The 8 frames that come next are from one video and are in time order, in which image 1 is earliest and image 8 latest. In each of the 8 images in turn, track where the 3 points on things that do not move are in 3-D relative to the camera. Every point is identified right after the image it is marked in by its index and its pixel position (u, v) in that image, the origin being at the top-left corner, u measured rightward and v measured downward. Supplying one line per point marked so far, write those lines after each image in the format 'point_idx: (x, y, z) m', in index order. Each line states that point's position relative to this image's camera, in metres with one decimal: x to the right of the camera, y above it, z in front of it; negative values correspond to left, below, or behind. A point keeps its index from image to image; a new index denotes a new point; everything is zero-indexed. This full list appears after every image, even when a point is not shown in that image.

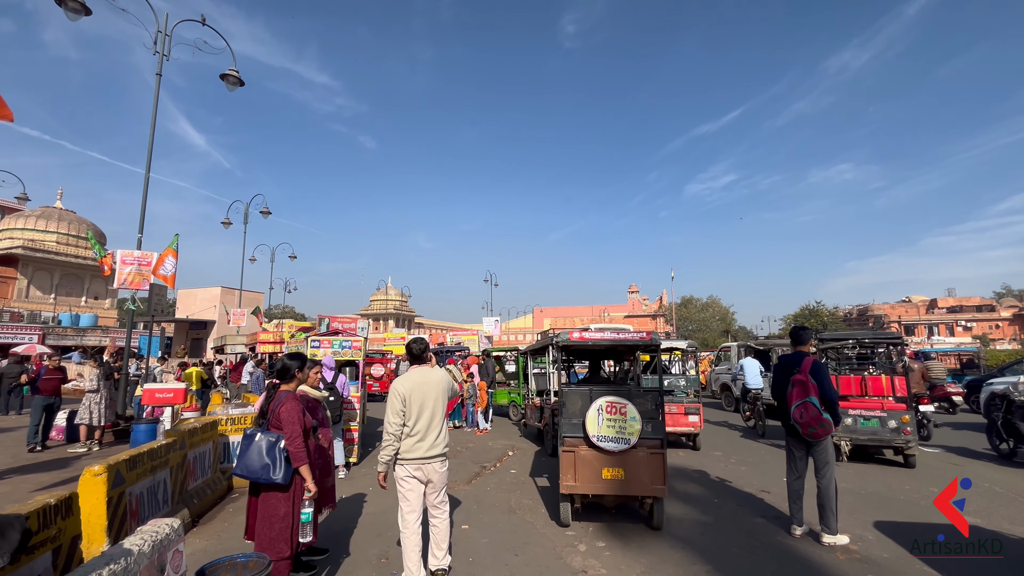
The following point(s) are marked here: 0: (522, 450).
0: (+0.2, -3.1, +9.5) m
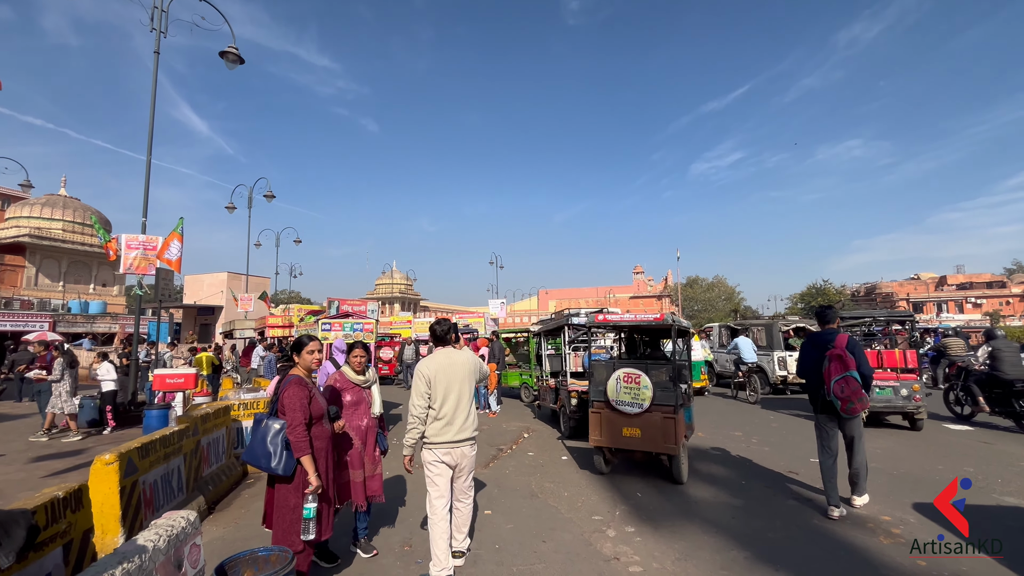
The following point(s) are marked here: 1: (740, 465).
0: (+0.5, -2.7, +9.4) m
1: (+3.1, -2.4, +6.7) m
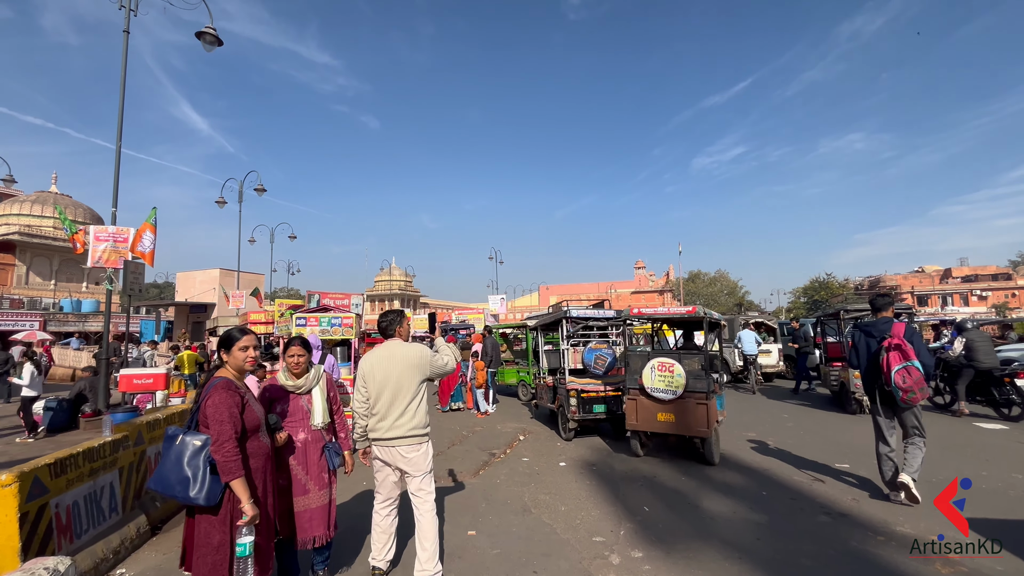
0: (+0.4, -2.6, +8.7) m
1: (+3.0, -2.3, +6.0) m
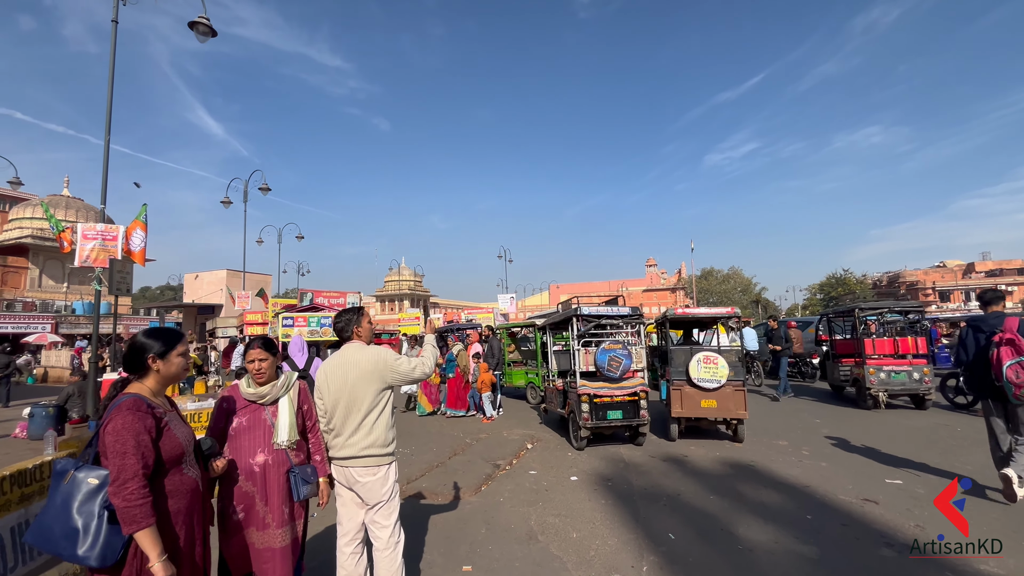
0: (+0.5, -2.5, +8.0) m
1: (+3.1, -2.2, +5.3) m
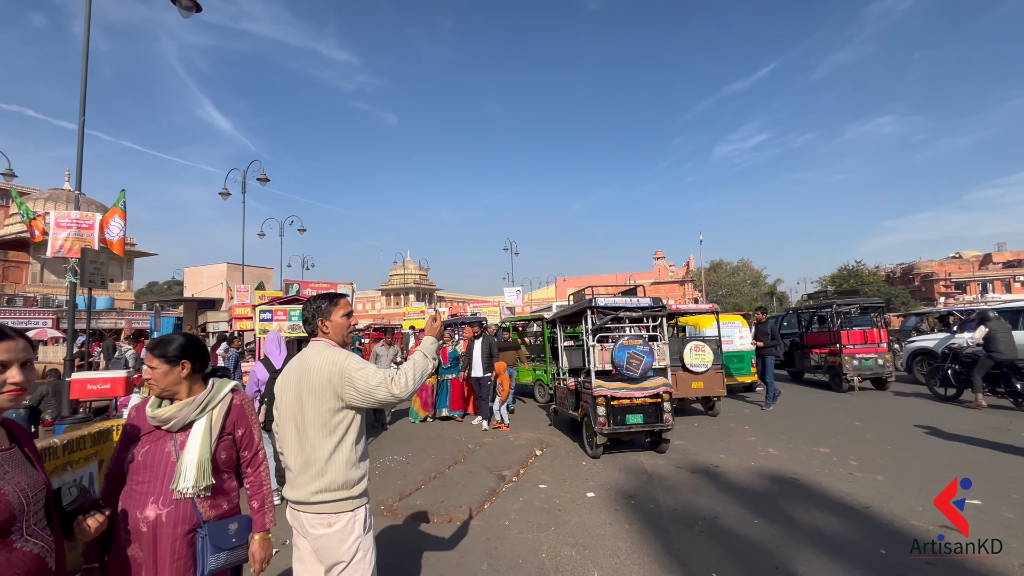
0: (+0.6, -2.3, +7.2) m
1: (+3.1, -2.0, +4.5) m
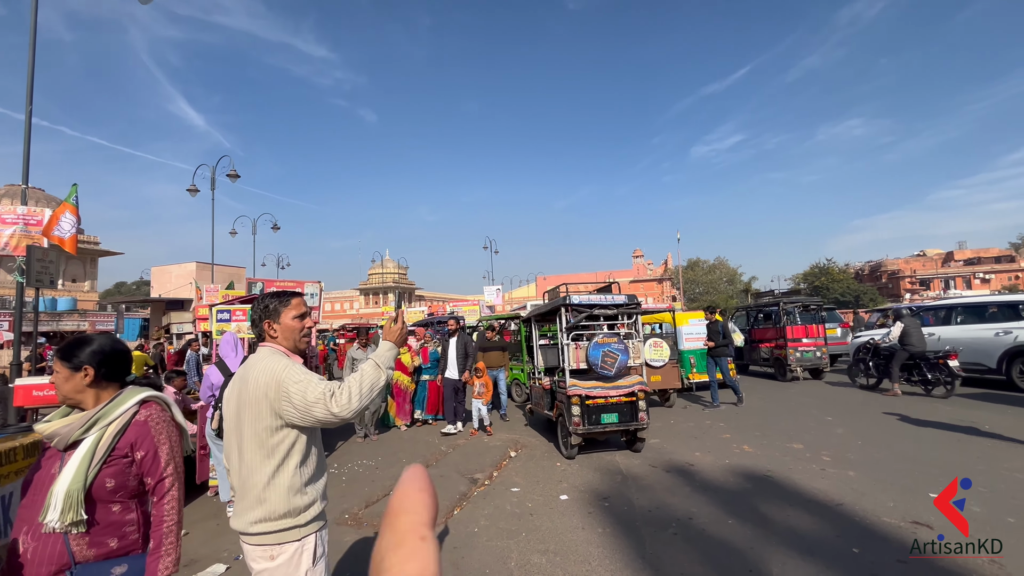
0: (+0.2, -2.3, +7.1) m
1: (+2.9, -2.0, +4.4) m
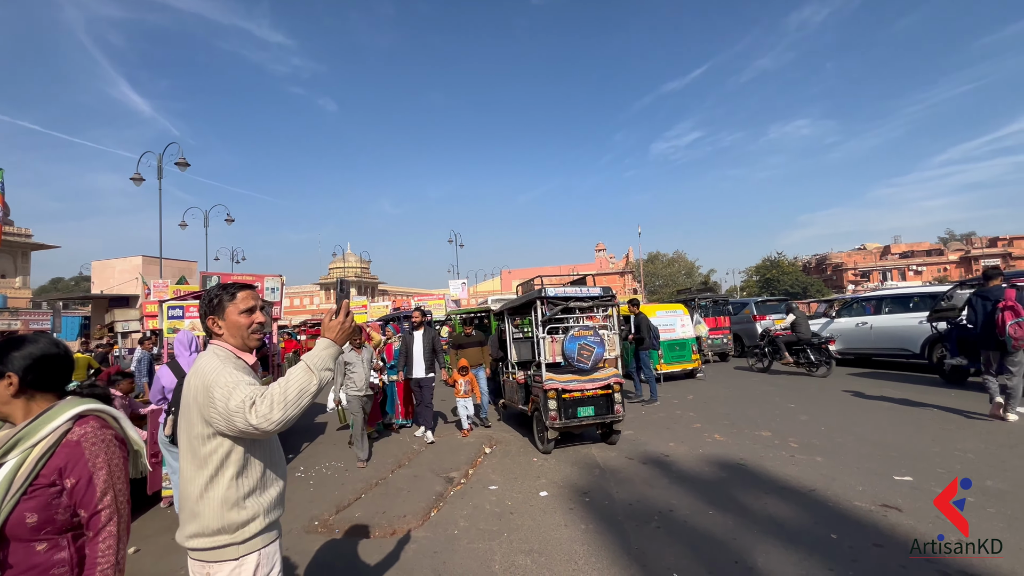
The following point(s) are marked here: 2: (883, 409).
0: (-0.1, -2.2, +7.0) m
1: (+2.7, -1.9, +4.5) m
2: (+5.9, -1.9, +7.9) m
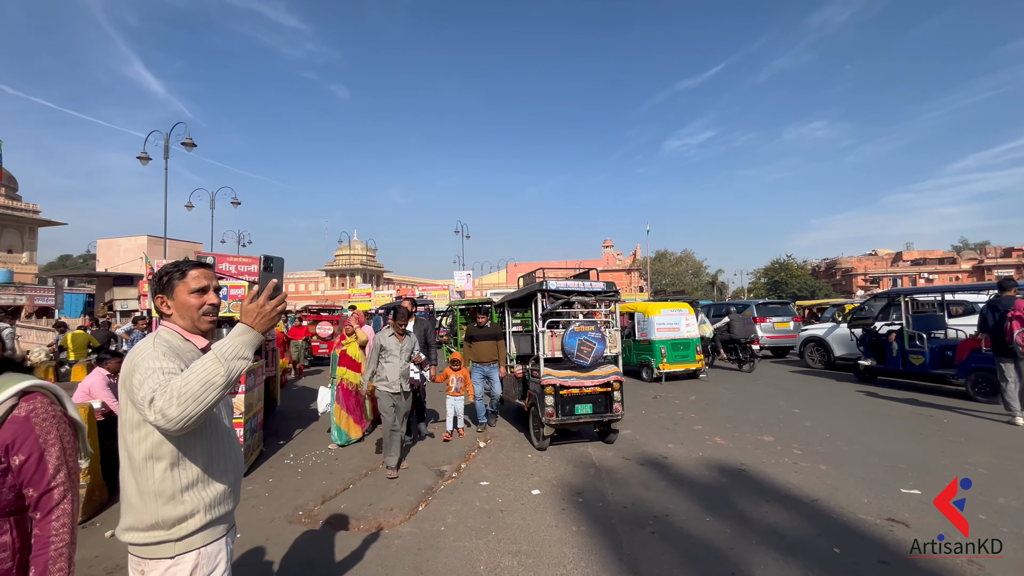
0: (-0.2, -2.1, +6.8) m
1: (+2.6, -1.9, +4.3) m
2: (+5.9, -2.0, +7.7) m
